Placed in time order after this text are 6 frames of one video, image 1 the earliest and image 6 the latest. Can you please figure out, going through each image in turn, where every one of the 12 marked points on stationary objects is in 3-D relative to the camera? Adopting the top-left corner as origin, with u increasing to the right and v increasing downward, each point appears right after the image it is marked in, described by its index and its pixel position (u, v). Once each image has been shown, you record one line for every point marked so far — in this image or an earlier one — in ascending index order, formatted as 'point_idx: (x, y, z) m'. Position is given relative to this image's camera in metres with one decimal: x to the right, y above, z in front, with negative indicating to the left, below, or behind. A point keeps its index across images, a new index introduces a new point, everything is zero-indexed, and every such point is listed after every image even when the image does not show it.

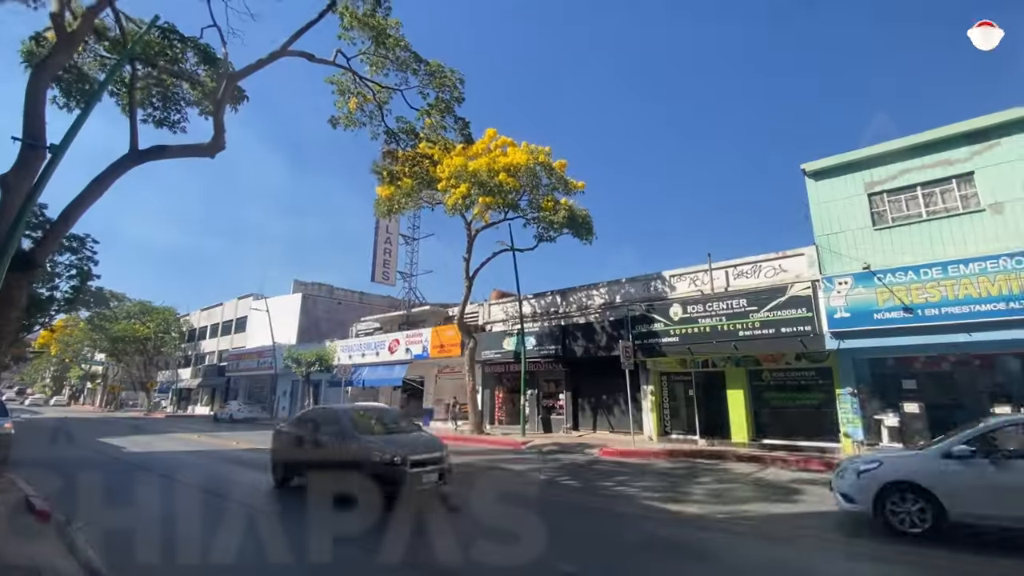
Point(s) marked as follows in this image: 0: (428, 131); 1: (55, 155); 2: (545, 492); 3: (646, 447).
0: (-2.0, +3.7, +12.9) m
1: (-6.5, +1.9, +7.8) m
2: (+0.7, -3.8, +10.1) m
3: (+3.9, -4.6, +15.8) m
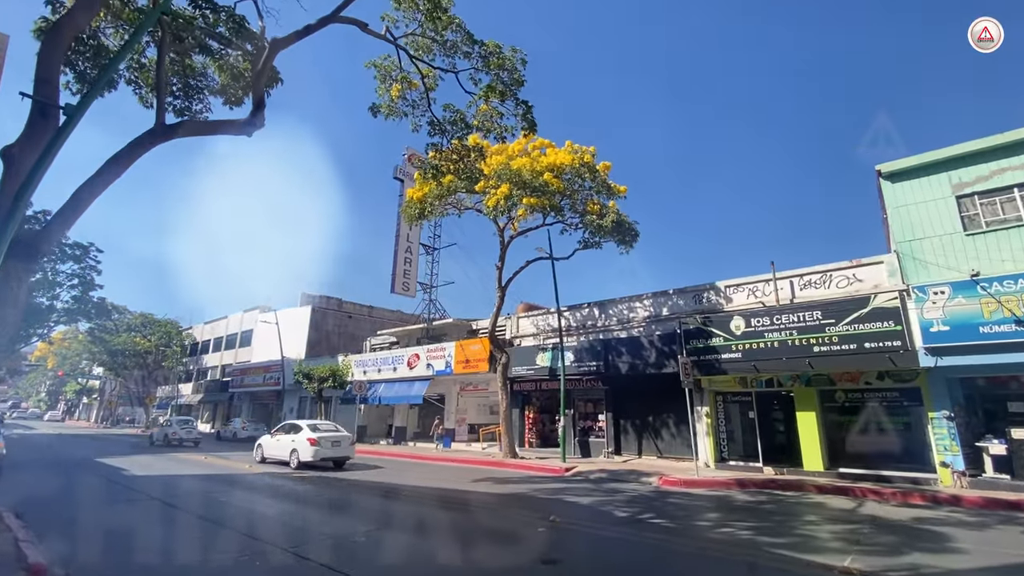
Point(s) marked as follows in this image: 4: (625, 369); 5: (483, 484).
0: (-0.7, +3.6, +11.5) m
1: (-5.2, +2.0, +6.4) m
2: (+1.9, -3.8, +8.4) m
3: (+5.1, -4.9, +14.1) m
4: (+3.6, -2.6, +16.9) m
5: (-0.7, -5.1, +14.1) m
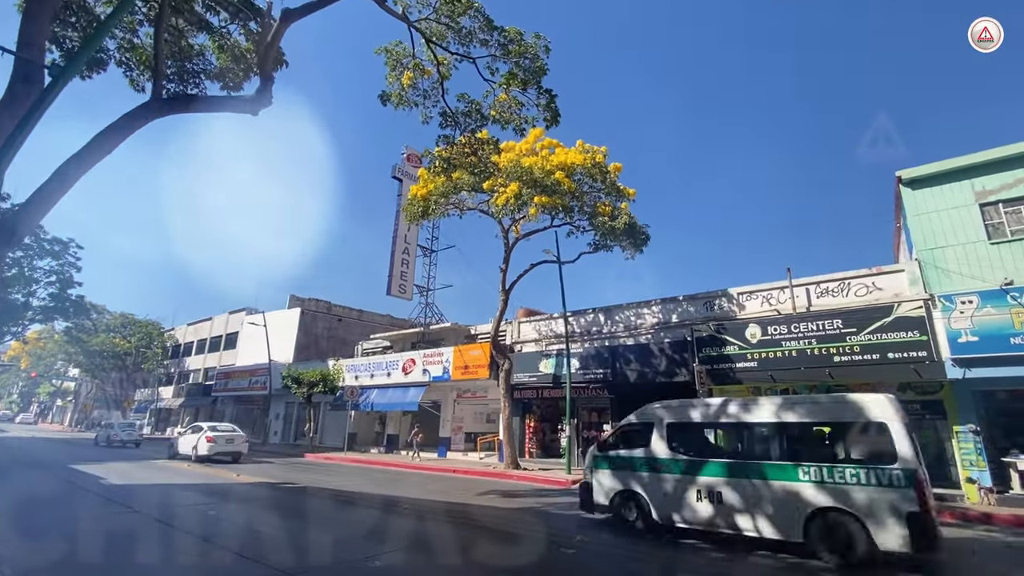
0: (-0.3, +3.6, +10.9) m
1: (-4.8, +2.2, +5.6) m
2: (+2.2, -3.8, +7.8) m
3: (+5.3, -5.0, +13.5) m
4: (+3.7, -2.7, +16.3) m
5: (-0.6, -5.2, +13.3) m
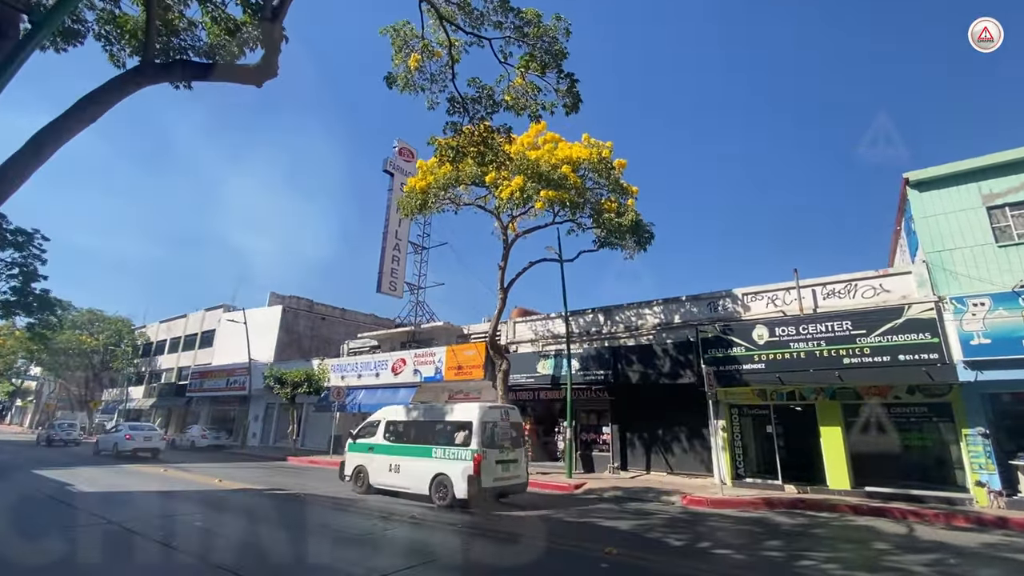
0: (0.0, +3.7, +10.4) m
1: (-4.2, +2.3, +4.9) m
2: (+2.6, -3.8, +7.4) m
3: (+5.4, -5.0, +13.3) m
4: (+3.7, -2.7, +16.0) m
5: (-0.5, -5.1, +12.8) m
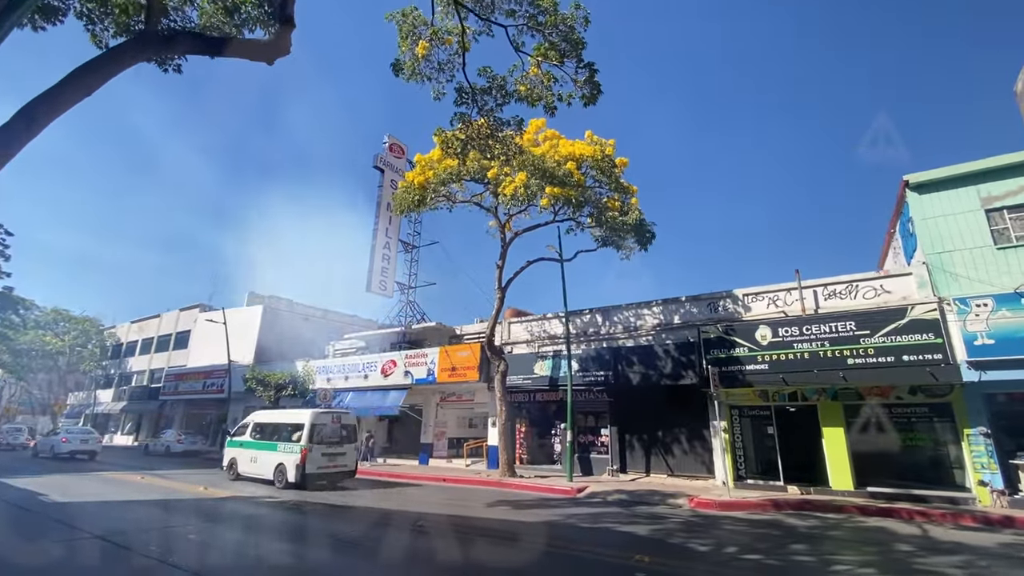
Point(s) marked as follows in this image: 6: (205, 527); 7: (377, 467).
0: (+0.3, +3.7, +10.1) m
1: (-3.7, +2.4, +4.4) m
2: (+2.9, -3.7, +7.1) m
3: (+5.5, -5.0, +13.1) m
4: (+3.6, -2.7, +15.8) m
5: (-0.4, -5.1, +12.4) m
6: (-5.2, -4.1, +9.2) m
7: (-4.9, -6.6, +19.8) m
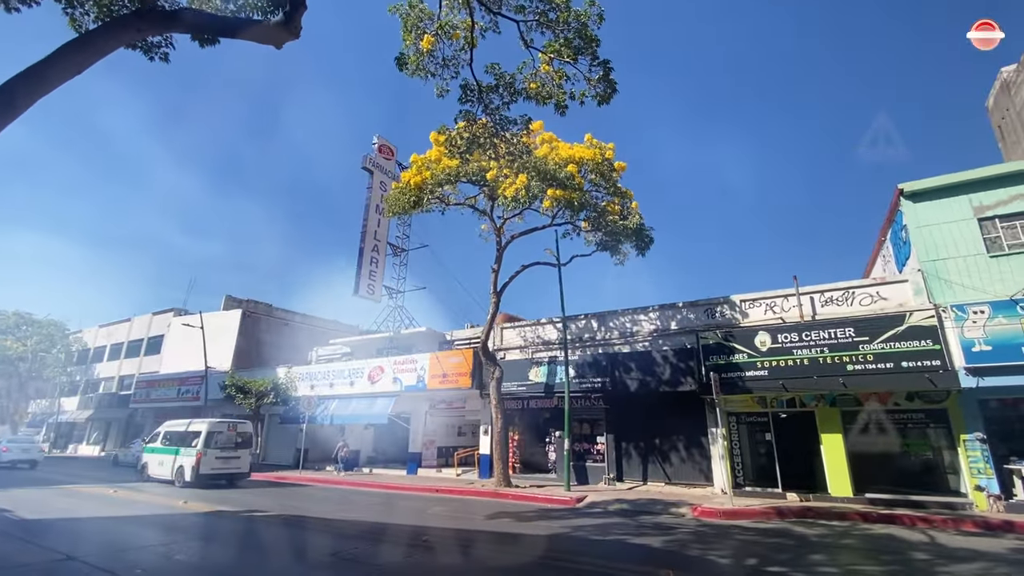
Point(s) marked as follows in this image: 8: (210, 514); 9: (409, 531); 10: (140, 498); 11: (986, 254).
0: (+0.5, +3.7, +9.8) m
1: (-3.3, +2.4, +3.9) m
2: (+3.2, -3.8, +6.9) m
3: (+5.5, -5.2, +13.0) m
4: (+3.5, -2.9, +15.6) m
5: (-0.3, -5.1, +12.0) m
6: (-5.0, -4.1, +8.6) m
7: (-5.2, -6.7, +19.2) m
8: (-6.1, -4.7, +11.1) m
9: (-2.0, -4.9, +10.7) m
10: (-10.4, -5.8, +15.0) m
11: (+11.5, +0.8, +13.1) m
